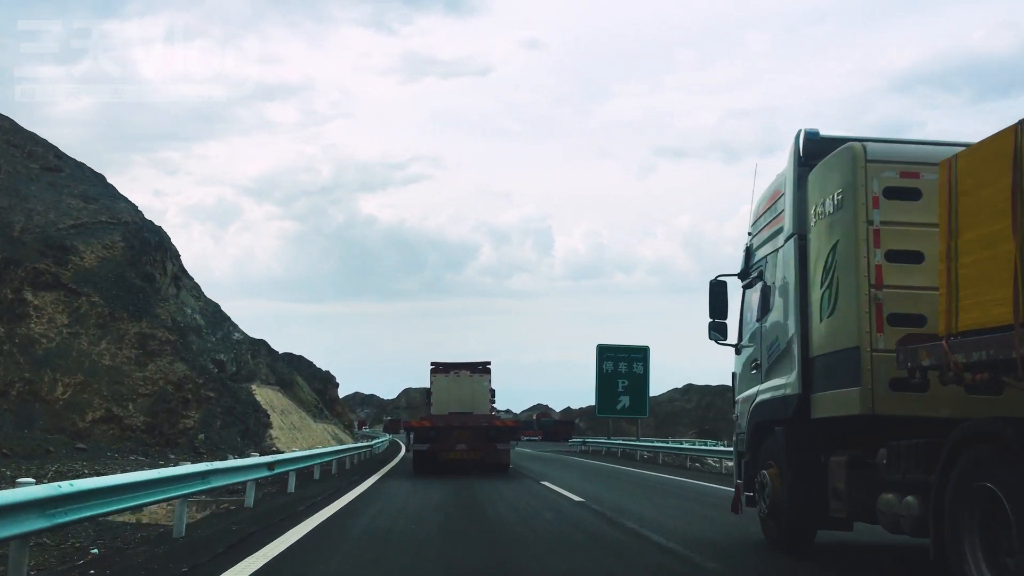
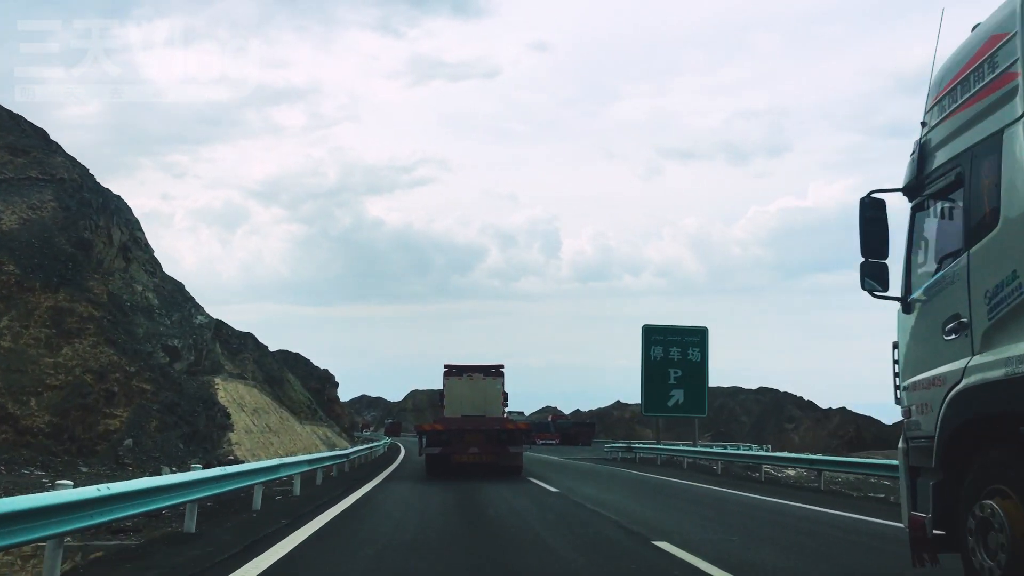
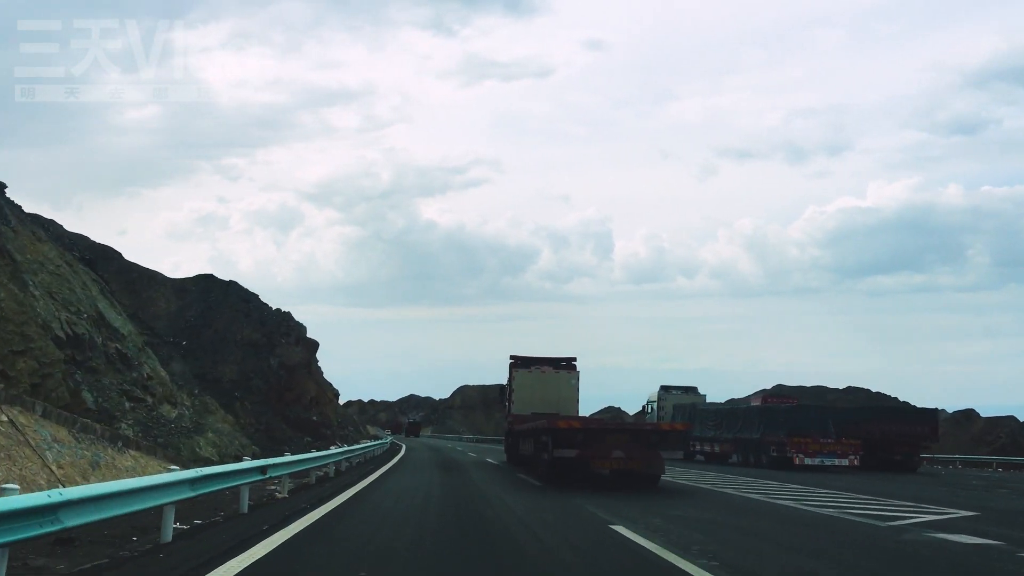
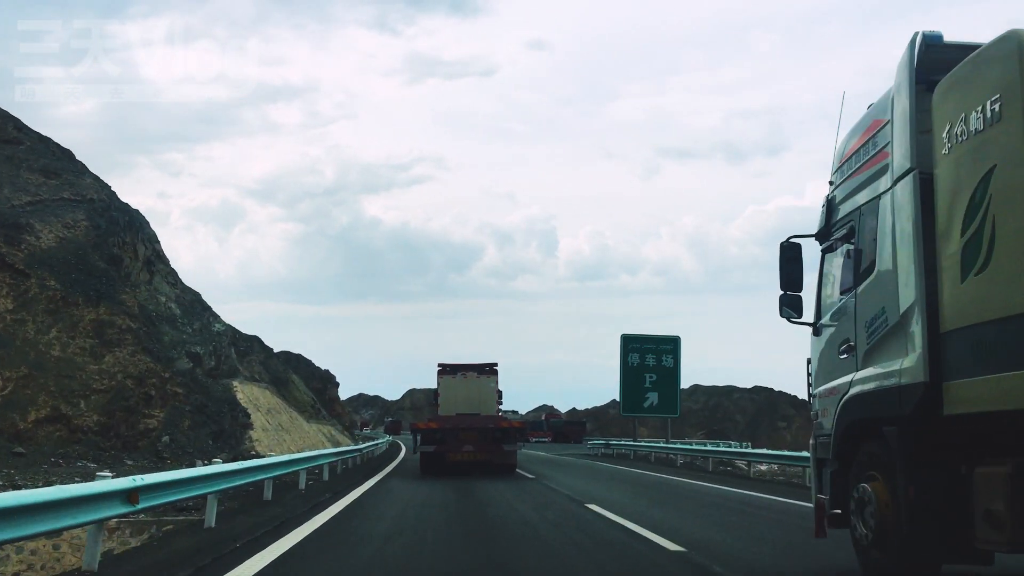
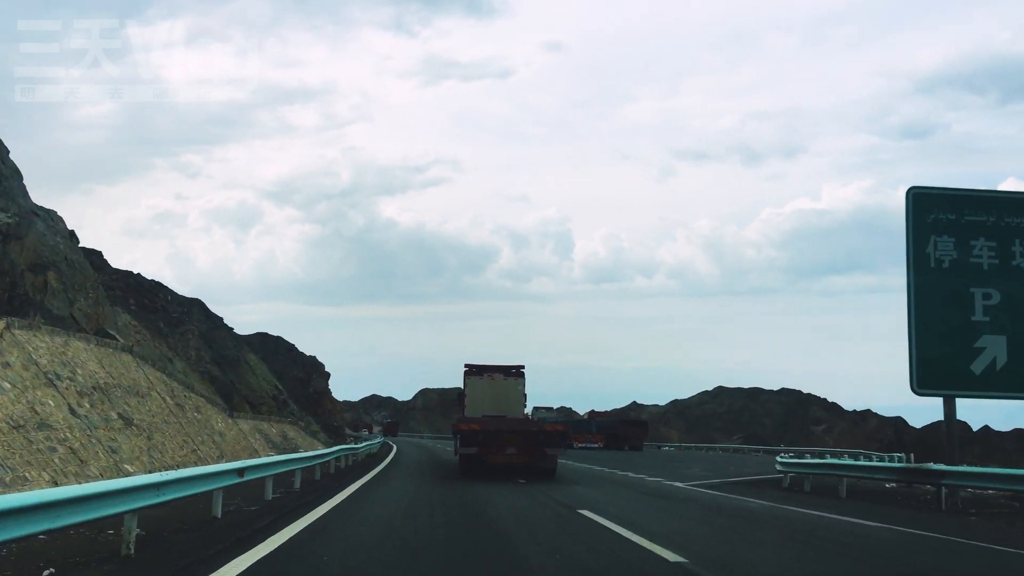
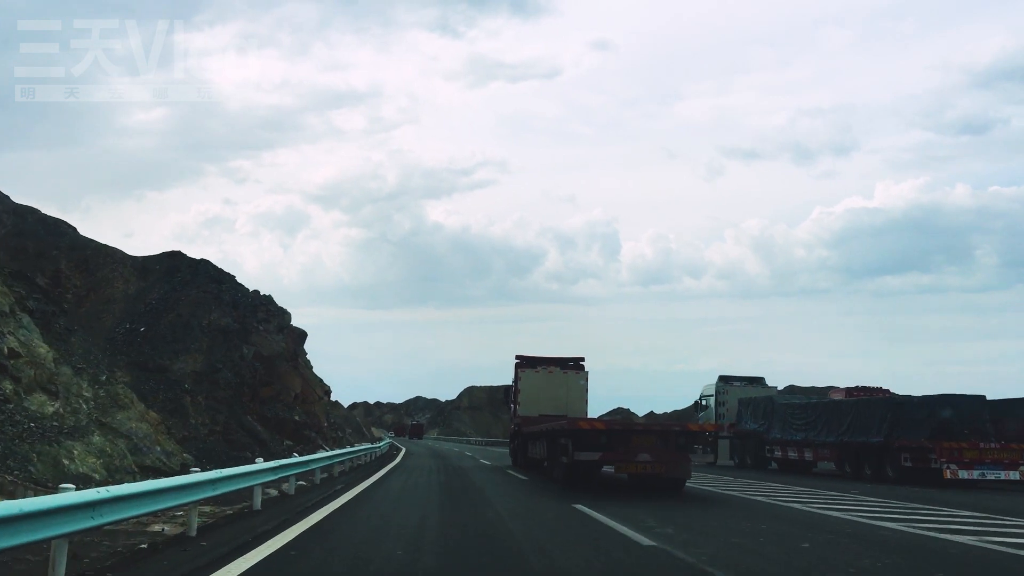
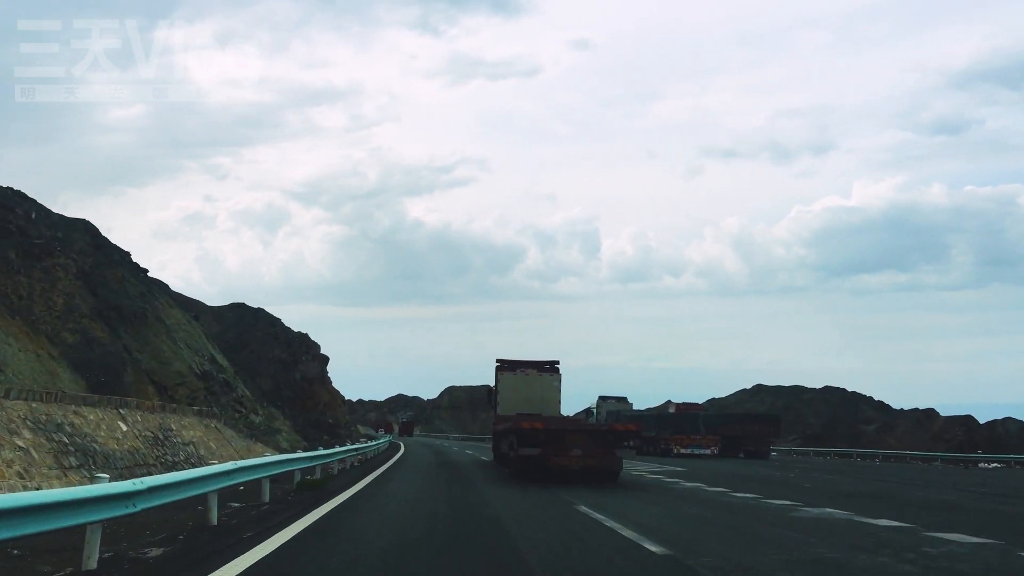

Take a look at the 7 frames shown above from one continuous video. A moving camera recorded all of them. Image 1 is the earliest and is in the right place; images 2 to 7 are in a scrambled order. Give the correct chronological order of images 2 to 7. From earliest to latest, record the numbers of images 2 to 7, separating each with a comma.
4, 2, 5, 7, 3, 6
